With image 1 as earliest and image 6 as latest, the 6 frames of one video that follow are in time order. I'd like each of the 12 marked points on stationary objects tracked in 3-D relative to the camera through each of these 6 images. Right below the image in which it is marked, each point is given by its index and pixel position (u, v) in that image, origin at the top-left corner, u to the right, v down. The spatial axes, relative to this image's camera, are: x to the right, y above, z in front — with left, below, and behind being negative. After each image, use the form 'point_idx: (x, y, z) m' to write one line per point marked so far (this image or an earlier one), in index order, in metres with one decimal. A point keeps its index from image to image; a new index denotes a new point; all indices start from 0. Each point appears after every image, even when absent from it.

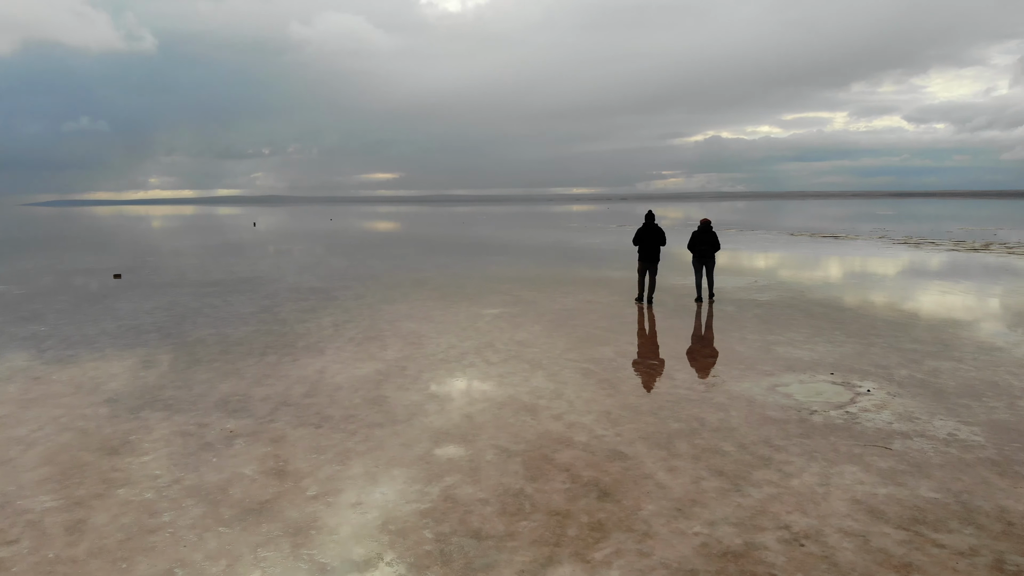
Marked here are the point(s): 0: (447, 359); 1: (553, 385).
0: (-0.6, -0.6, +8.5) m
1: (+0.3, -0.7, +7.3) m
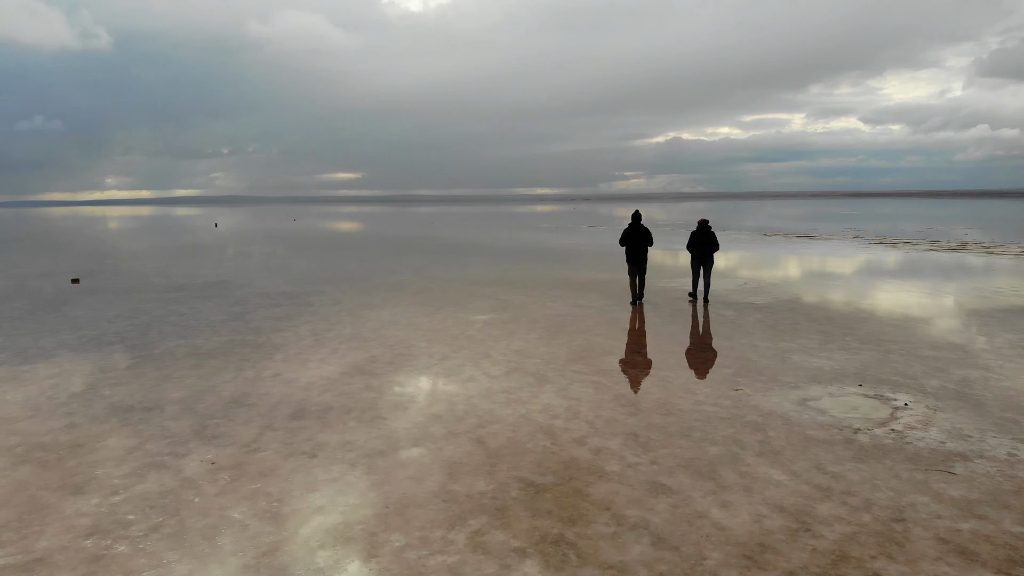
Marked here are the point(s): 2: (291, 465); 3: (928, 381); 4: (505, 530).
0: (-0.6, -0.7, +7.8) m
1: (+0.4, -0.8, +6.6) m
2: (-1.2, -1.0, +5.1) m
3: (+3.5, -0.8, +7.7) m
4: (0.0, -1.1, +4.1) m
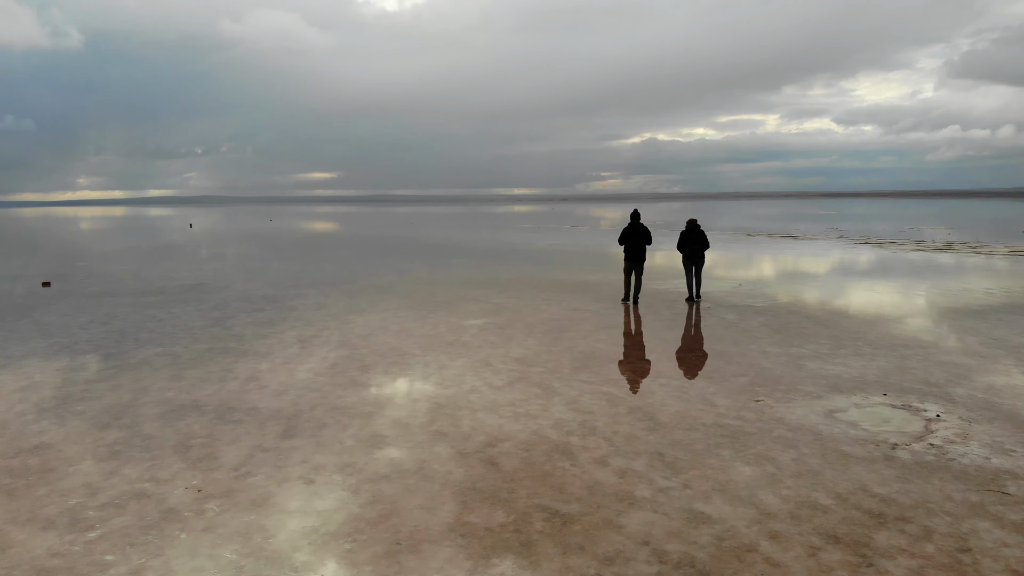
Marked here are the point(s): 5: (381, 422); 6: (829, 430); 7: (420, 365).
0: (-0.6, -0.7, +7.4) m
1: (+0.4, -0.8, +6.2) m
2: (-1.1, -1.0, +4.6) m
3: (+3.5, -0.8, +7.4) m
4: (+0.1, -1.1, +3.7) m
5: (-0.9, -0.9, +6.0) m
6: (+2.0, -0.9, +6.0) m
7: (-0.8, -0.7, +8.1) m
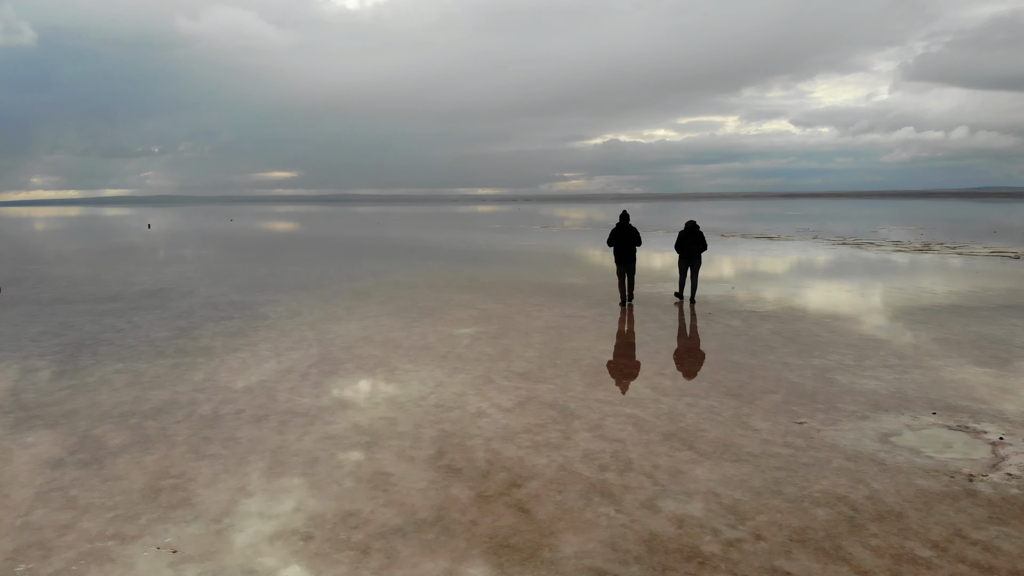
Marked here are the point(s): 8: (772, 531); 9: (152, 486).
0: (-0.5, -0.8, +6.6) m
1: (+0.6, -0.9, +5.4) m
2: (-0.9, -1.1, +3.8) m
3: (+3.6, -0.9, +6.7) m
4: (+0.3, -1.2, +2.9) m
5: (-0.7, -0.9, +5.2) m
6: (+2.2, -1.0, +5.3) m
7: (-0.8, -0.7, +7.3) m
8: (+1.1, -1.1, +4.1) m
9: (-1.8, -1.0, +4.7) m
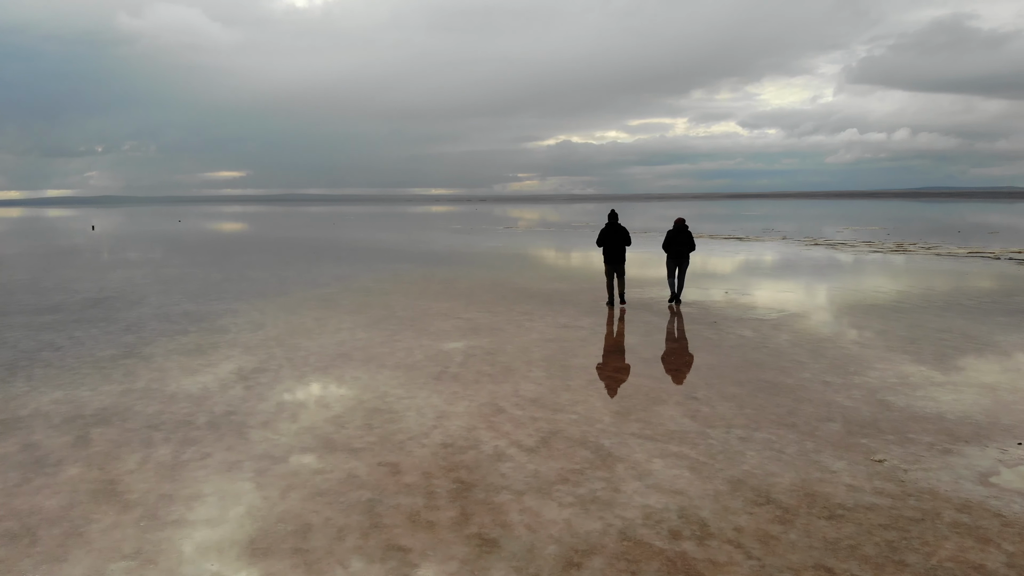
0: (-0.4, -0.9, +5.5) m
1: (+0.7, -1.0, +4.4) m
2: (-0.7, -1.2, +2.7) m
3: (+3.7, -0.9, +5.9) m
4: (+0.6, -1.3, +1.9) m
5: (-0.5, -1.0, +4.2) m
6: (+2.3, -1.0, +4.4) m
7: (-0.7, -0.8, +6.3) m
8: (+1.4, -1.1, +3.1) m
9: (-1.6, -1.1, +3.6) m
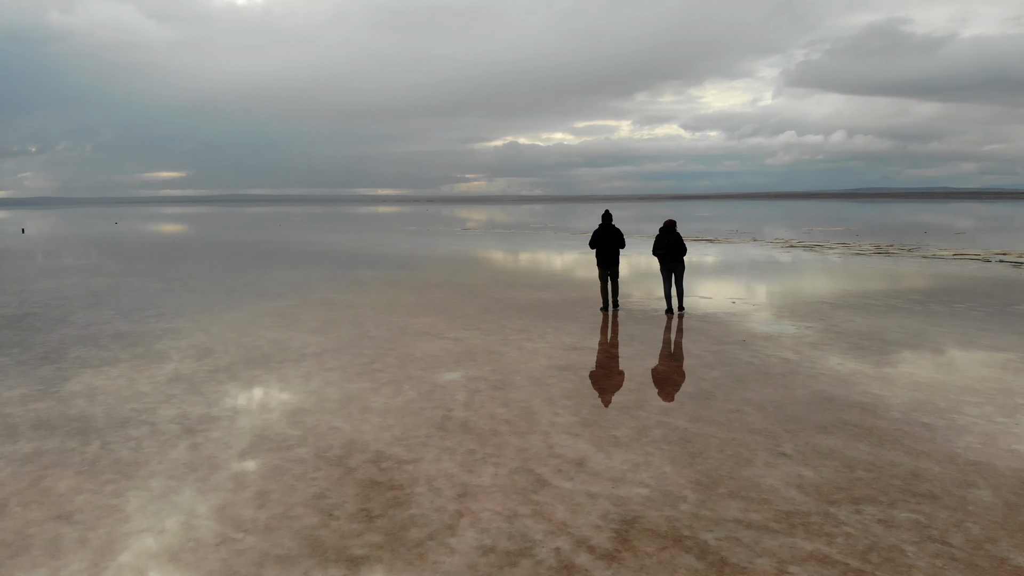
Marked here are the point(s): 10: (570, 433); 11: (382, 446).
0: (-0.1, -1.0, +4.0) m
1: (+1.0, -1.1, +2.9) m
2: (-0.3, -1.3, +1.2) m
3: (+3.9, -1.0, +4.6) m
4: (+1.1, -1.4, +0.4) m
5: (-0.2, -1.2, +2.6) m
6: (+2.7, -1.2, +3.0) m
7: (-0.5, -1.0, +4.7) m
8: (+1.8, -1.3, +1.7) m
9: (-1.2, -1.3, +2.0) m
10: (+0.3, -0.9, +5.5) m
11: (-0.7, -0.9, +5.3) m
